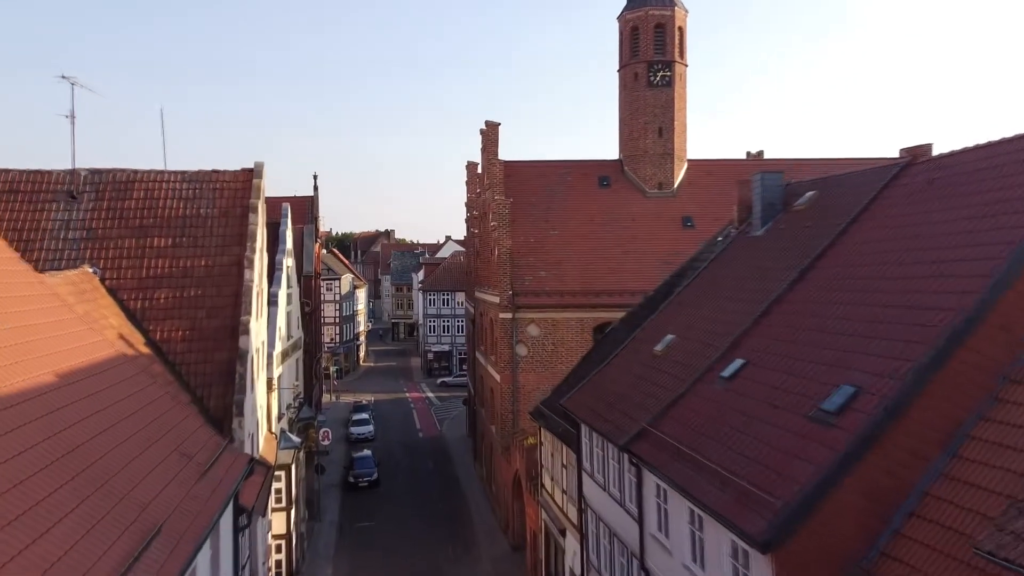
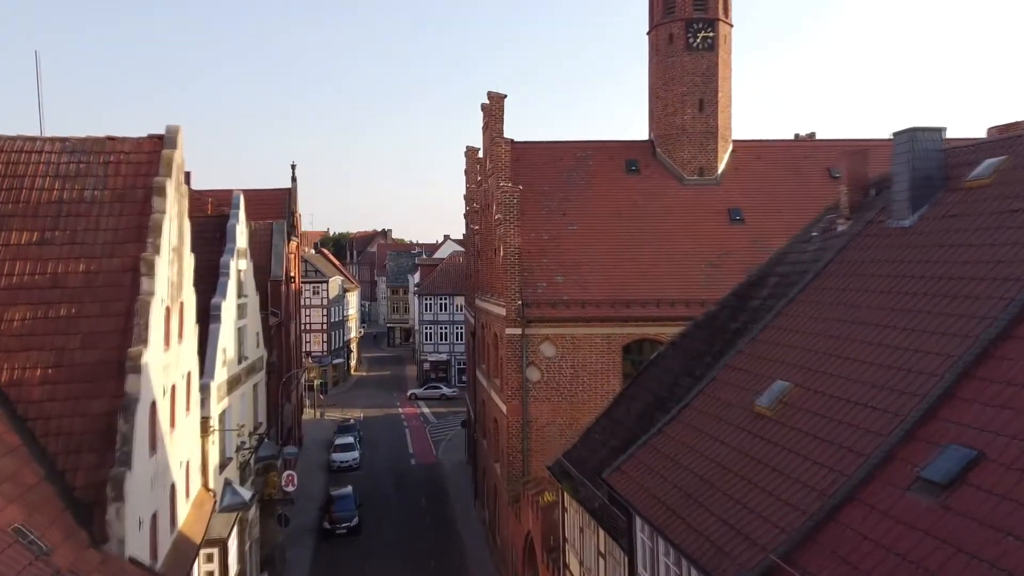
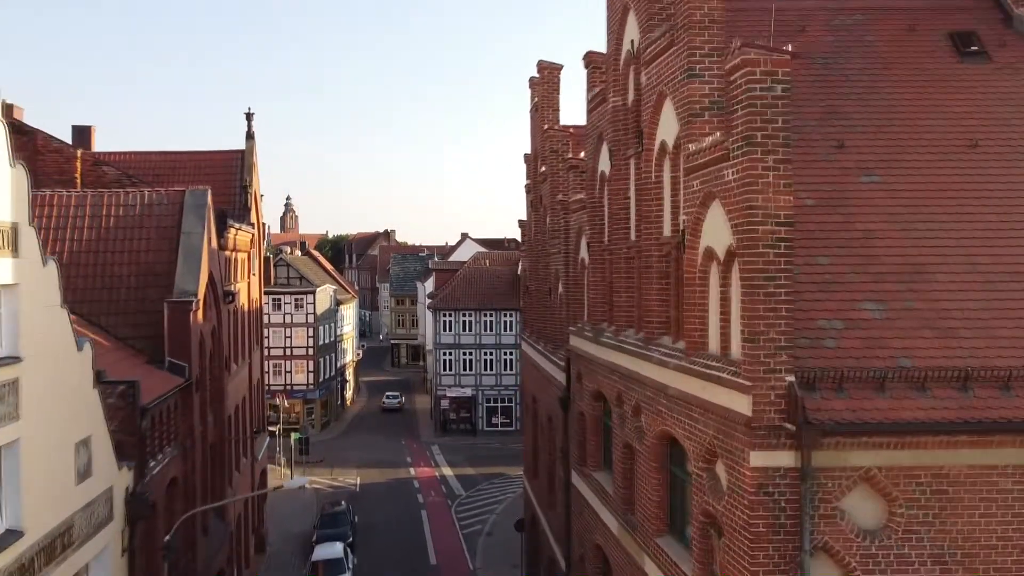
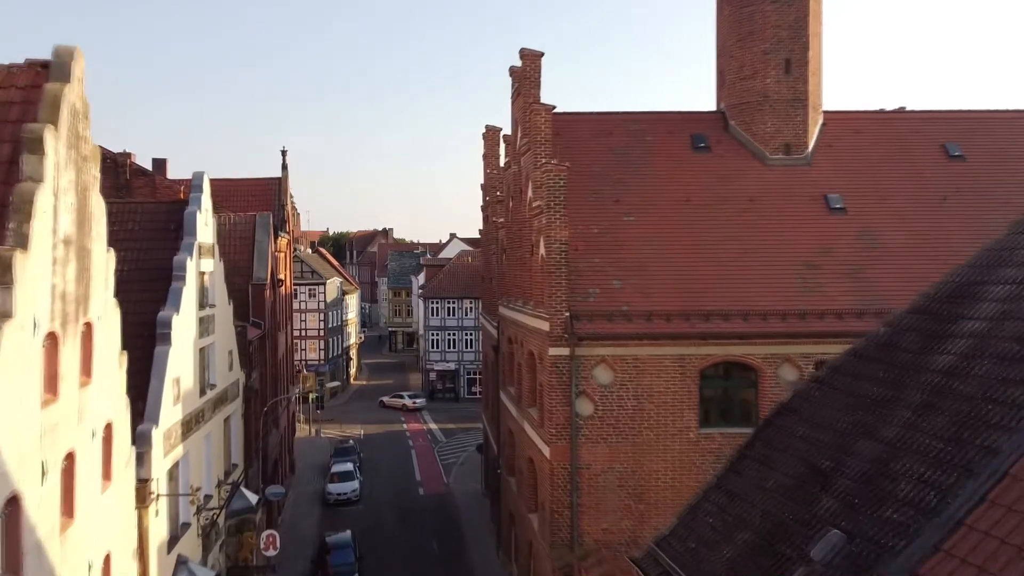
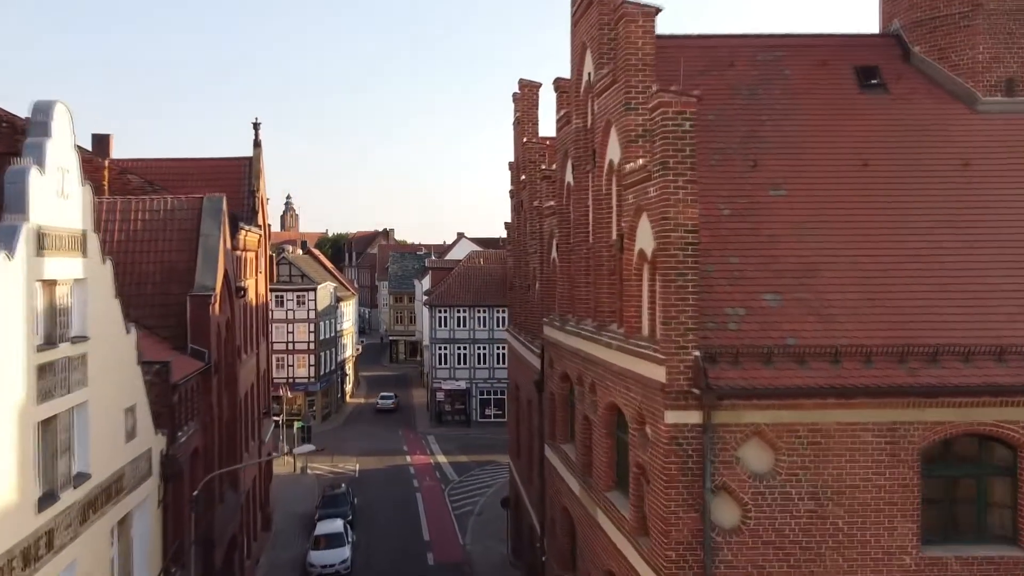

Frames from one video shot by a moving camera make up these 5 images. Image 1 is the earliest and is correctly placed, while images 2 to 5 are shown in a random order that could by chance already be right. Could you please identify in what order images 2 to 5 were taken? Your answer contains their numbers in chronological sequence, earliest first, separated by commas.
2, 4, 5, 3
